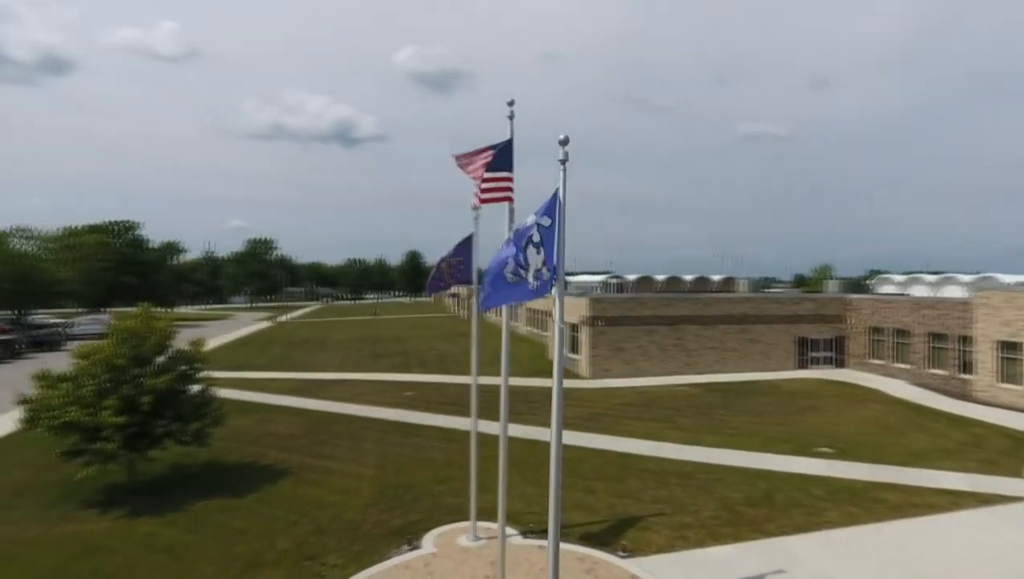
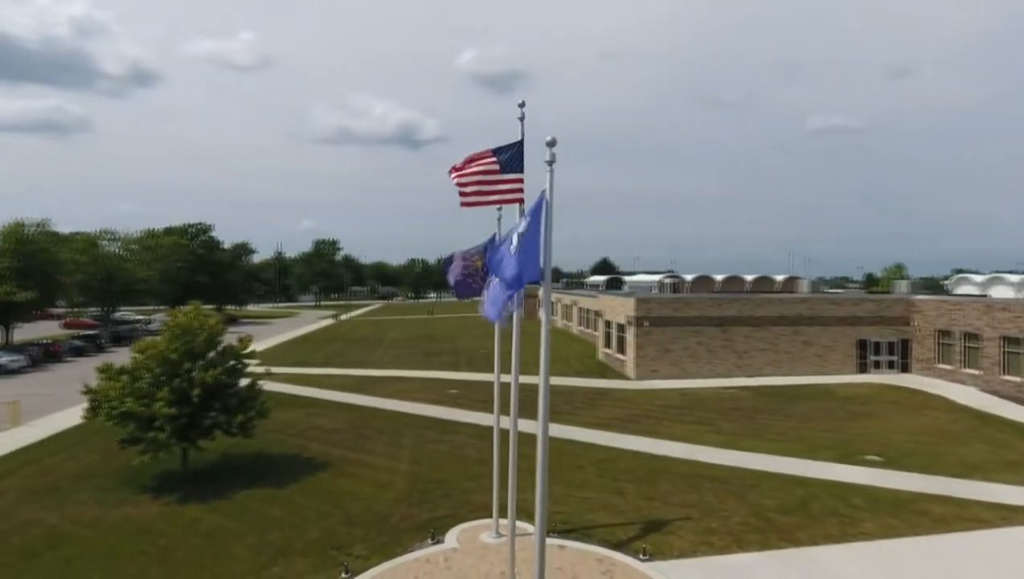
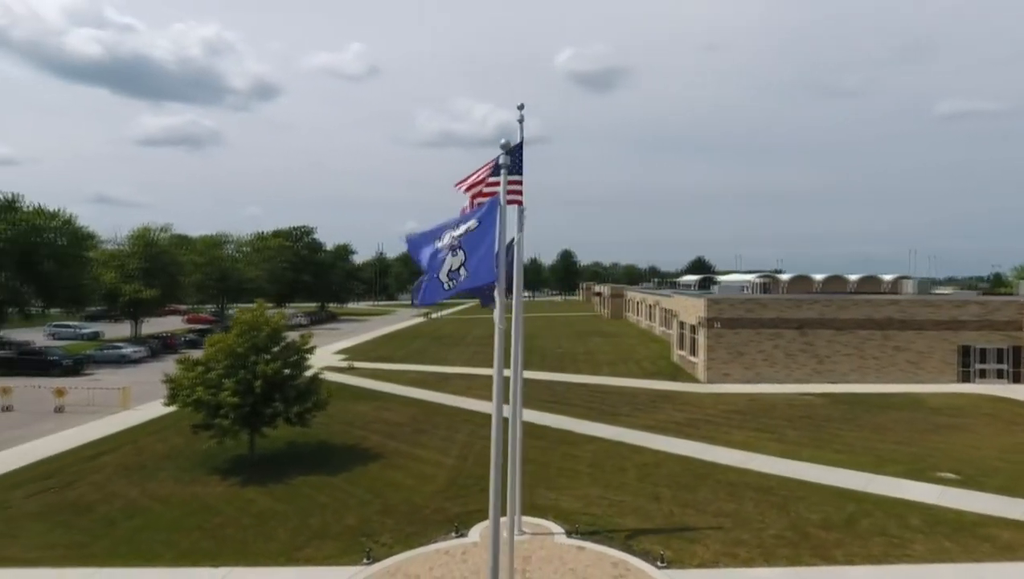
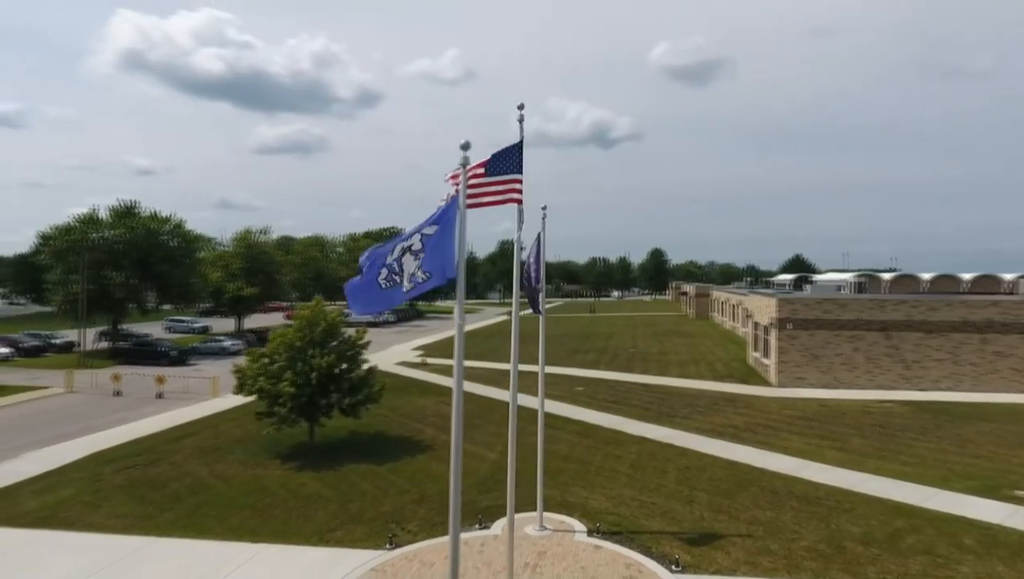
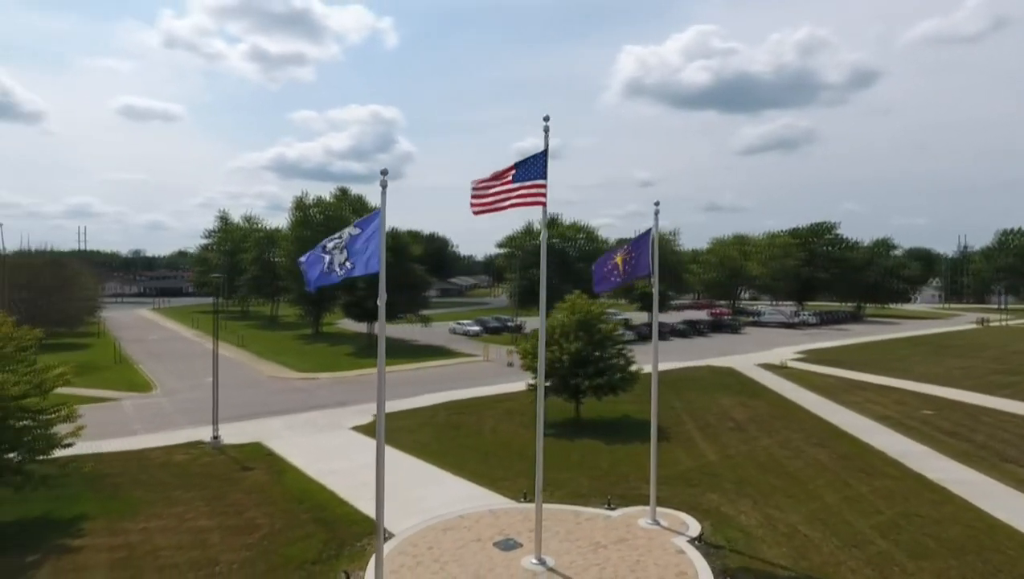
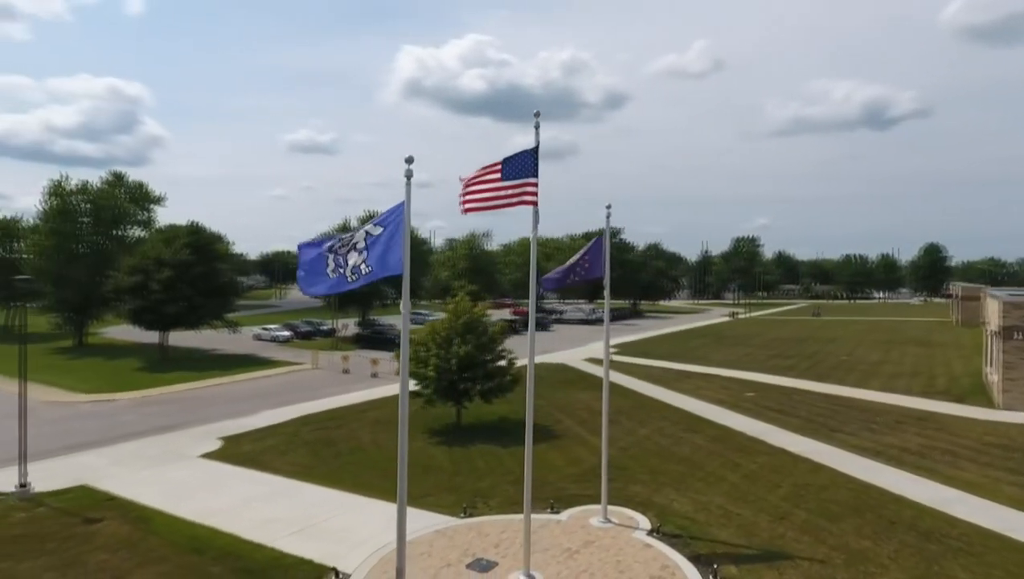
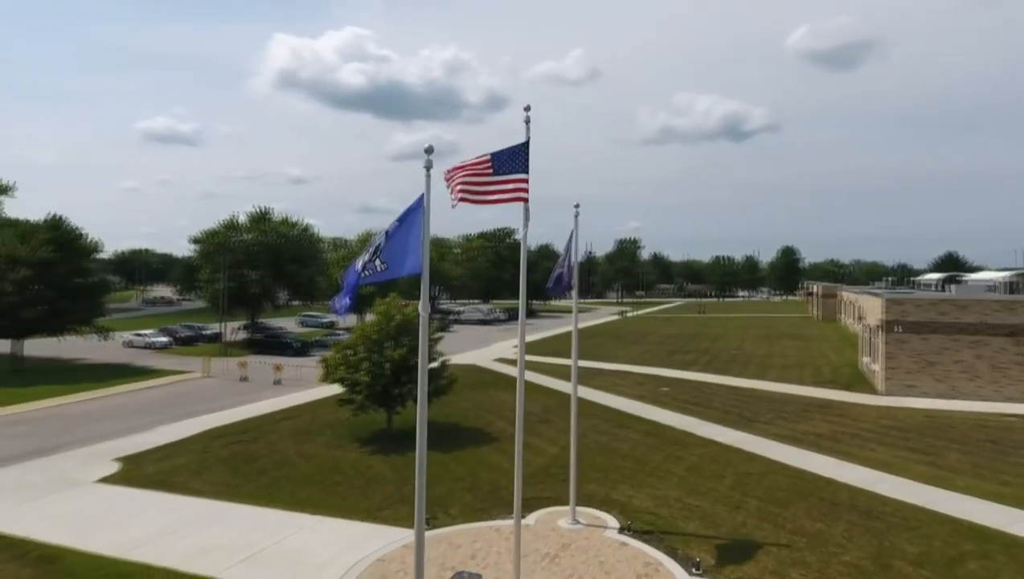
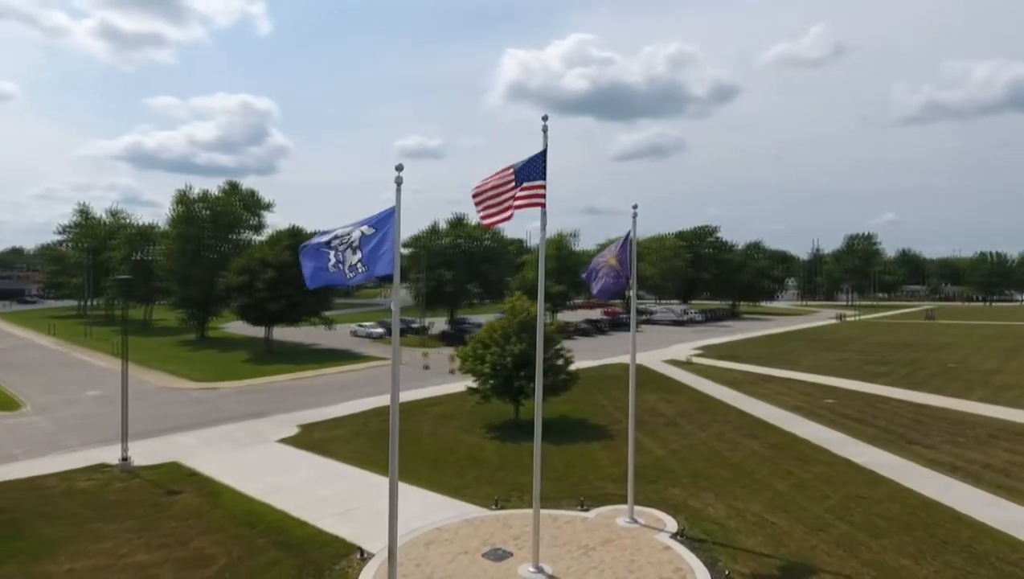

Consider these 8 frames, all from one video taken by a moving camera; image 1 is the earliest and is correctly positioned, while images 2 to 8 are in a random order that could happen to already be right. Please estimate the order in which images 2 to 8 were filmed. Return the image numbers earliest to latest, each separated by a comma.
2, 3, 4, 7, 6, 8, 5
